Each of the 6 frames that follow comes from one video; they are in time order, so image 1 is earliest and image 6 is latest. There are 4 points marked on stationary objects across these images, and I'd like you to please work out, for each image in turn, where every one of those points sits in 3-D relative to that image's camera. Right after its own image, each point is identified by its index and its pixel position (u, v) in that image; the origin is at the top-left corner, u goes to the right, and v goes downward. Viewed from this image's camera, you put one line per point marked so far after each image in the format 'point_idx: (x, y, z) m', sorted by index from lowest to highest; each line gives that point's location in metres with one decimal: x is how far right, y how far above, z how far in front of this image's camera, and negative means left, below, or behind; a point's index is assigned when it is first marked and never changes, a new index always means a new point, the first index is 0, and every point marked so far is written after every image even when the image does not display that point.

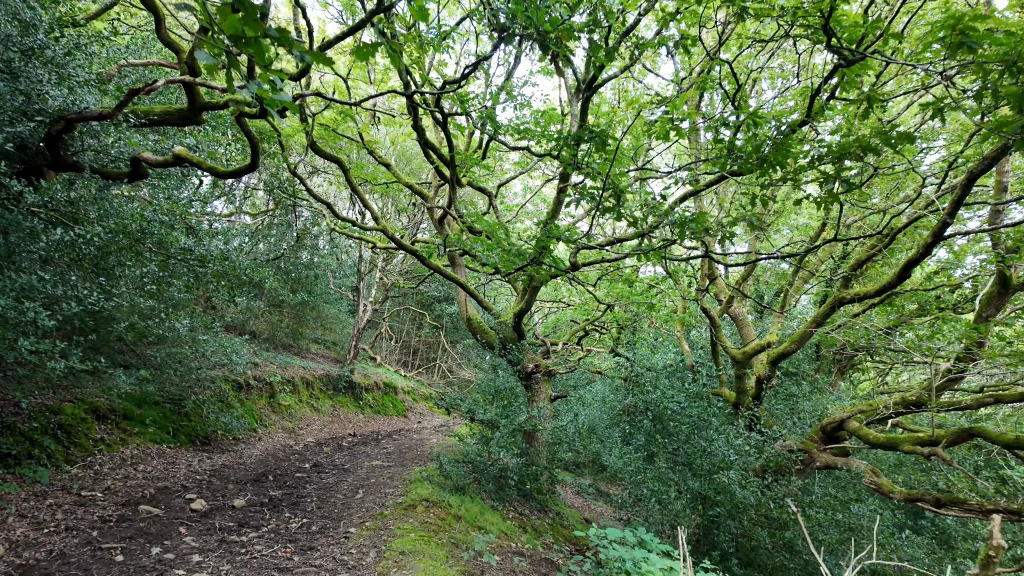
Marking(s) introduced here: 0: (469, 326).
0: (-0.6, -0.6, +8.4) m
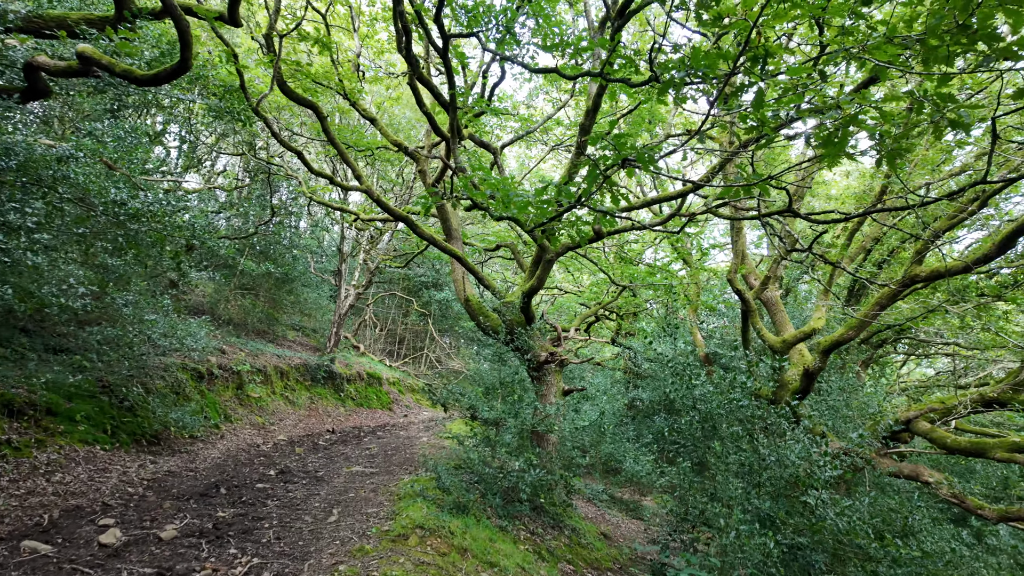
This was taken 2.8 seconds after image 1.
0: (-0.5, -0.2, +7.2) m
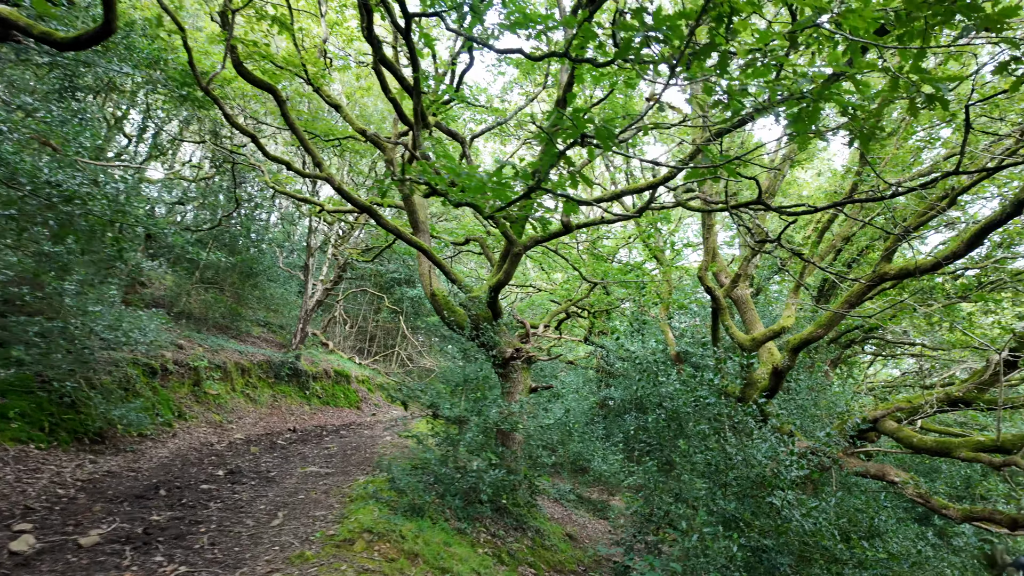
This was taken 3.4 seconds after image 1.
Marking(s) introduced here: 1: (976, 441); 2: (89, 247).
0: (-0.9, -0.2, +6.9) m
1: (+4.3, -1.4, +5.4) m
2: (-4.2, +0.4, +5.8) m
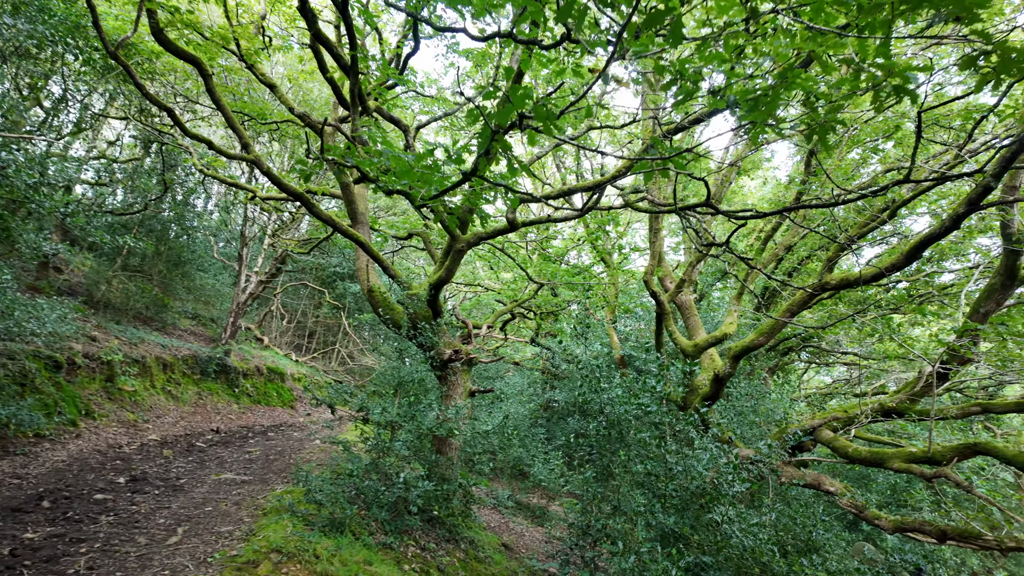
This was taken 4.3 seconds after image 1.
0: (-1.6, -0.1, +6.6) m
1: (+3.7, -1.5, +5.4) m
2: (-4.7, +0.6, +5.2) m
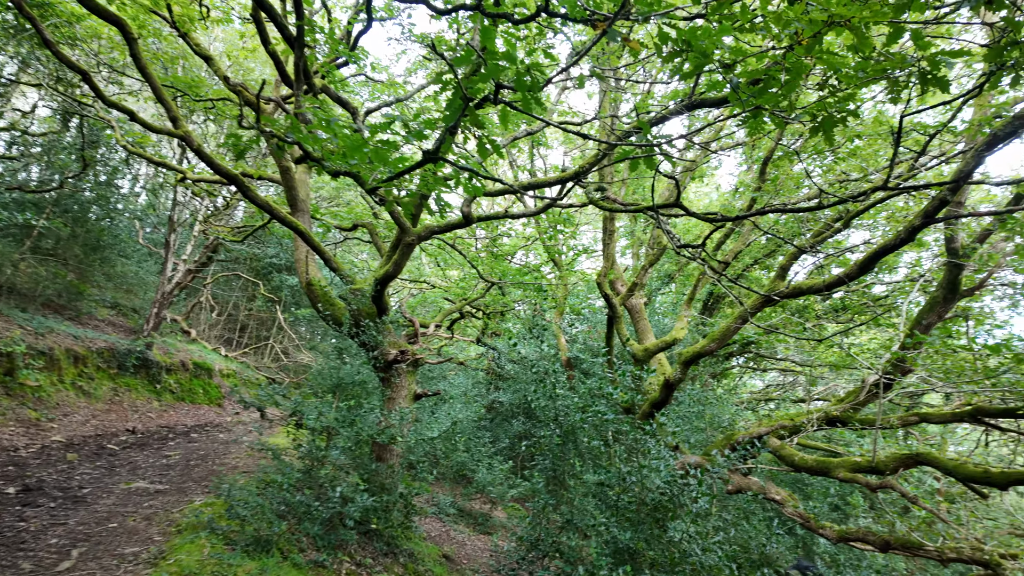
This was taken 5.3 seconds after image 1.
0: (-2.1, 0.0, +6.1) m
1: (+3.2, -1.6, +5.5) m
2: (-5.1, +0.7, +4.4) m
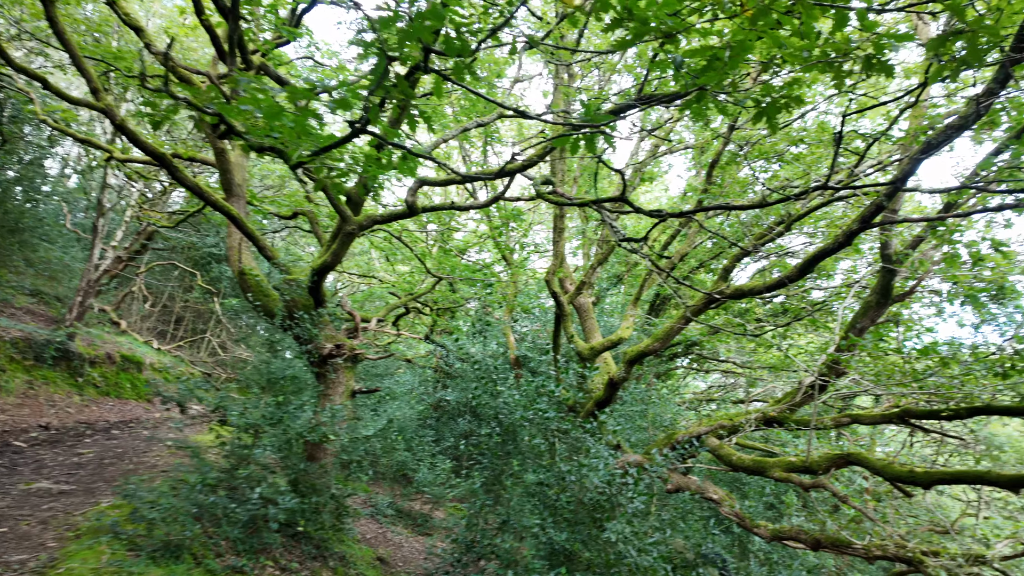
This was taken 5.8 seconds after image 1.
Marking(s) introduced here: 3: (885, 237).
0: (-2.7, +0.1, +5.8) m
1: (+2.6, -1.6, +5.6) m
2: (-5.5, +0.9, +3.9) m
3: (+3.4, +0.5, +5.4) m
